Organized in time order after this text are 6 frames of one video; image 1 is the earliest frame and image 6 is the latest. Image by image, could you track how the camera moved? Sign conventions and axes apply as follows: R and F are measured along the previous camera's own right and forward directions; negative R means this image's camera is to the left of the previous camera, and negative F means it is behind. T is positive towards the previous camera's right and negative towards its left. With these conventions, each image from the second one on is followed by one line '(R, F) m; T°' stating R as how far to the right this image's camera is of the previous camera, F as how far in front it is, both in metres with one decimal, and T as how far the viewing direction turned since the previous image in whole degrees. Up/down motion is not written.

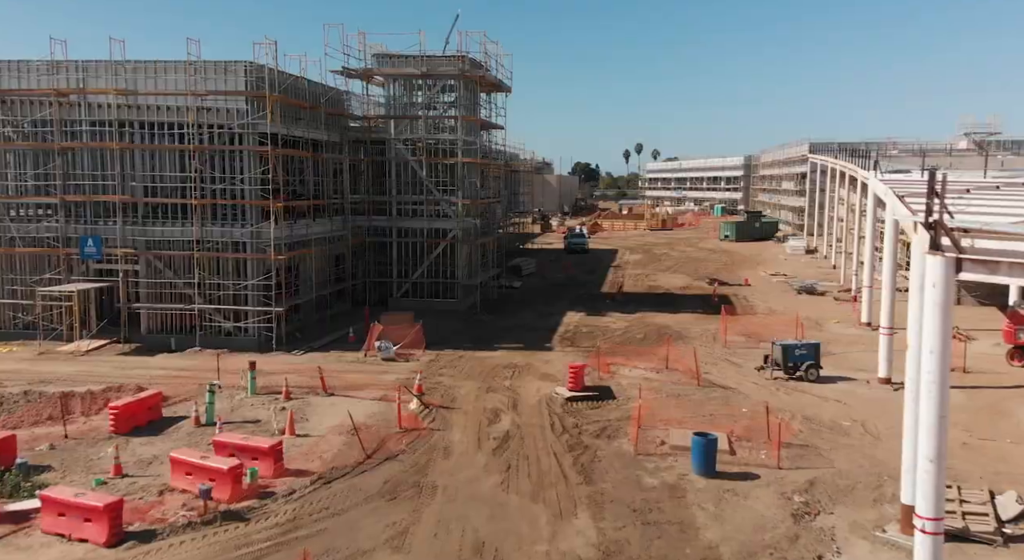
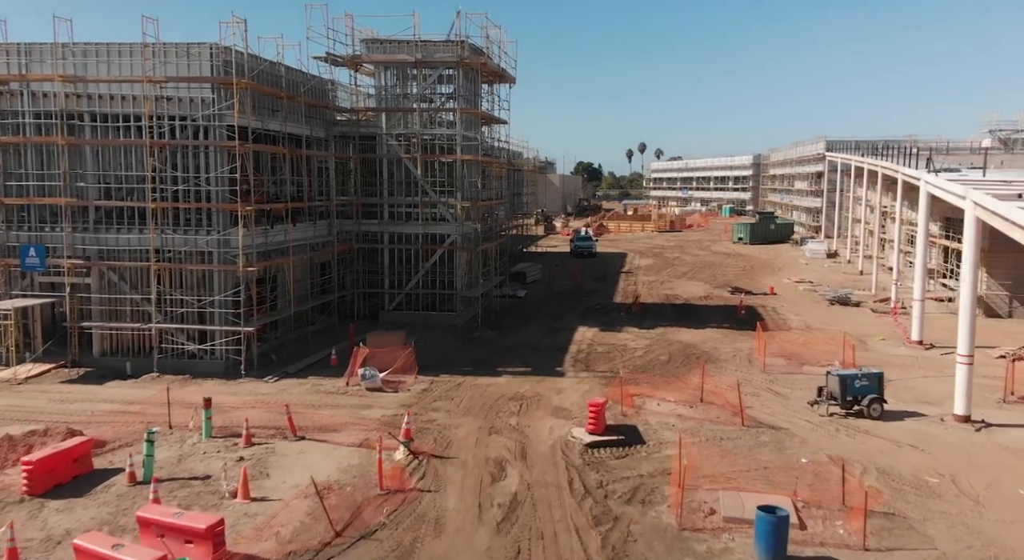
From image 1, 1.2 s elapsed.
(-0.1, +3.5) m; 0°
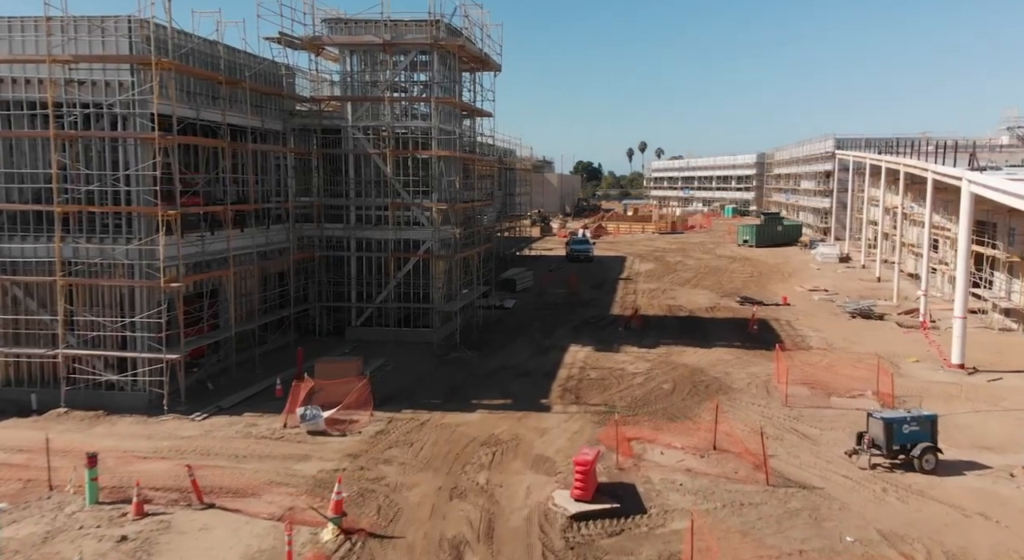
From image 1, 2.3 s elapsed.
(+0.6, +3.6) m; 0°
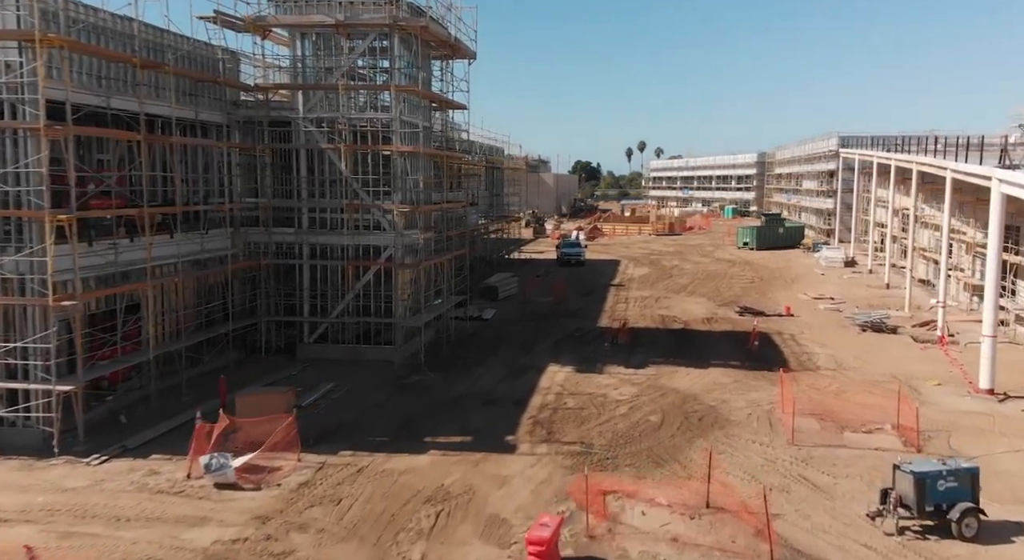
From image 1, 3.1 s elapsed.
(+0.9, +2.9) m; 0°
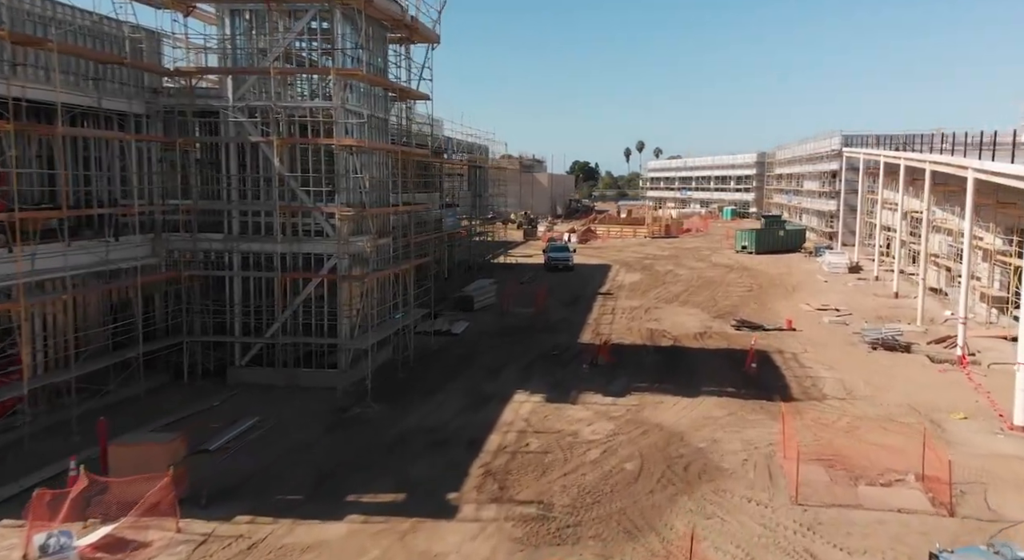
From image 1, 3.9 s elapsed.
(+1.0, +3.1) m; 0°
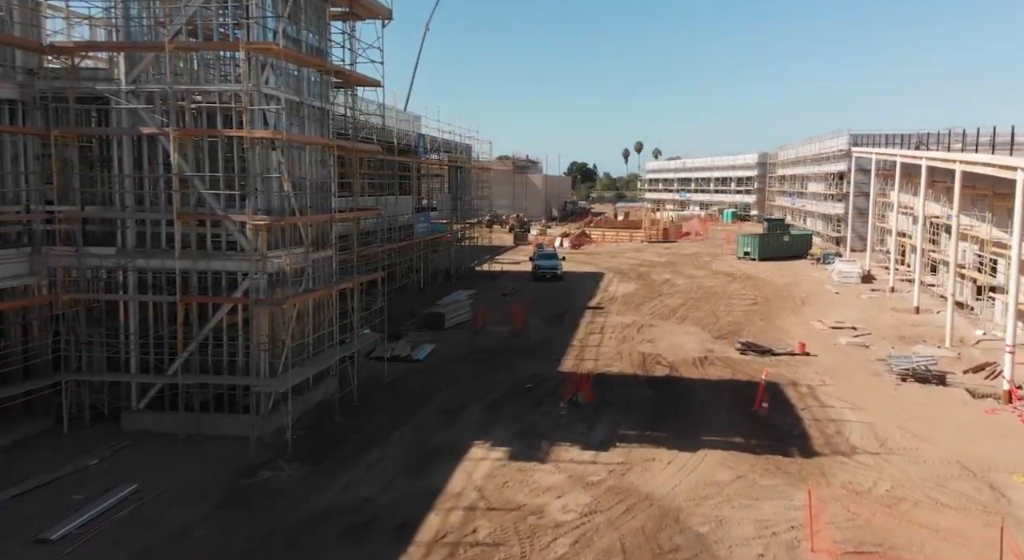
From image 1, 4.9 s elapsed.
(+0.9, +3.9) m; 0°
